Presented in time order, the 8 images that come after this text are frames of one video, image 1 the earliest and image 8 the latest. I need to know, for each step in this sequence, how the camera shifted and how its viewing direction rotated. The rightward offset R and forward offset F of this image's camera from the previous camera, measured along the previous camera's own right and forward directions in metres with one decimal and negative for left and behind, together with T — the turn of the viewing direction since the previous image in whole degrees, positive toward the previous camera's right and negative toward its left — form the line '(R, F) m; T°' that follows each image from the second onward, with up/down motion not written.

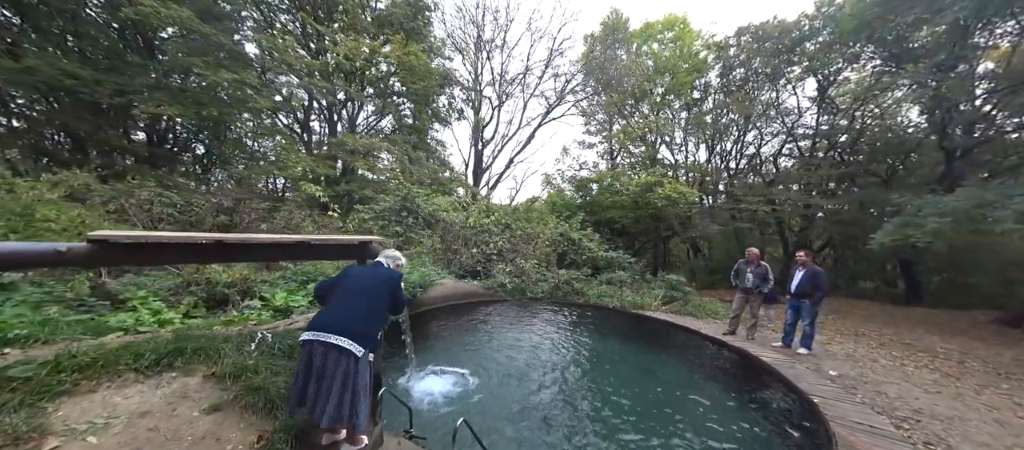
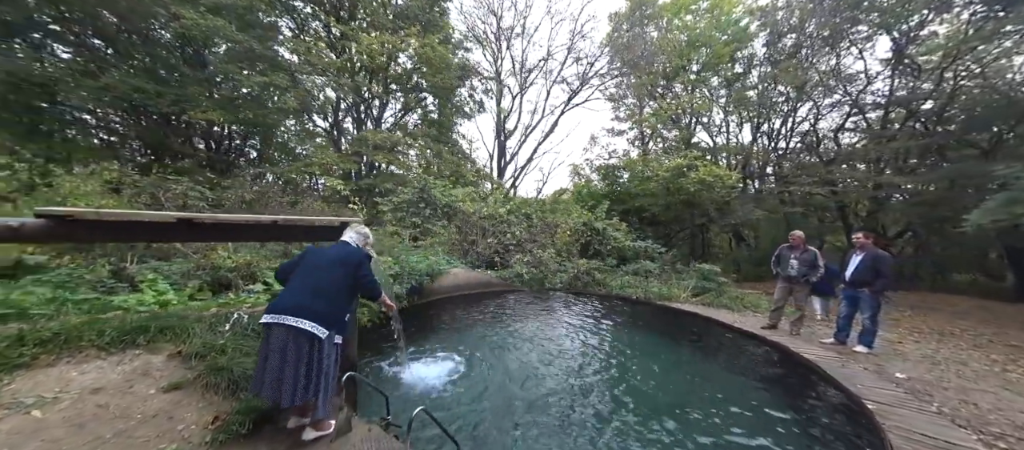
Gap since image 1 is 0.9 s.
(+0.5, +0.3) m; -6°
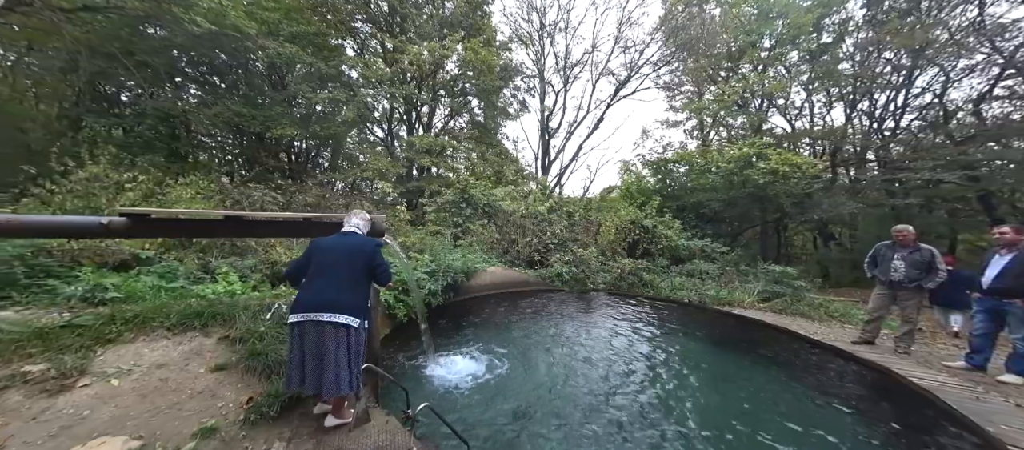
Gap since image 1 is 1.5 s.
(+0.4, +0.1) m; -10°
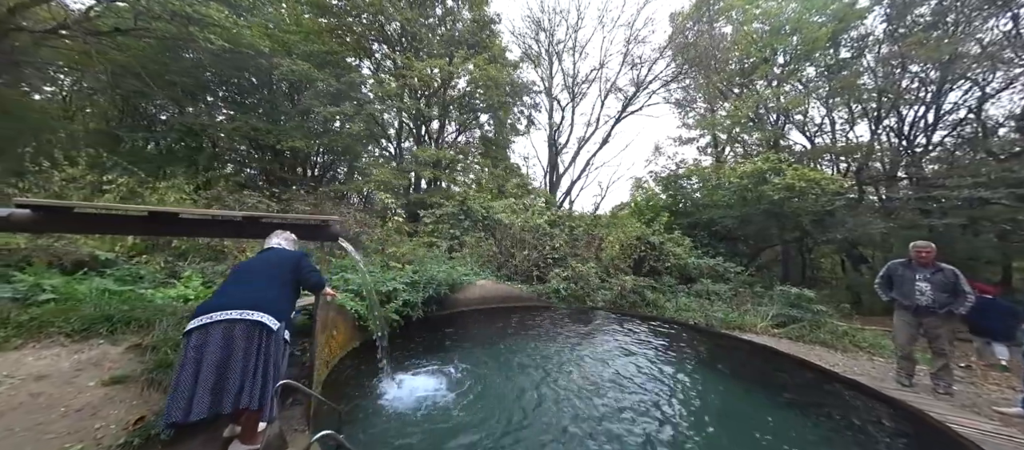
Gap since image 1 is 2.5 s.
(+0.4, +0.4) m; -3°
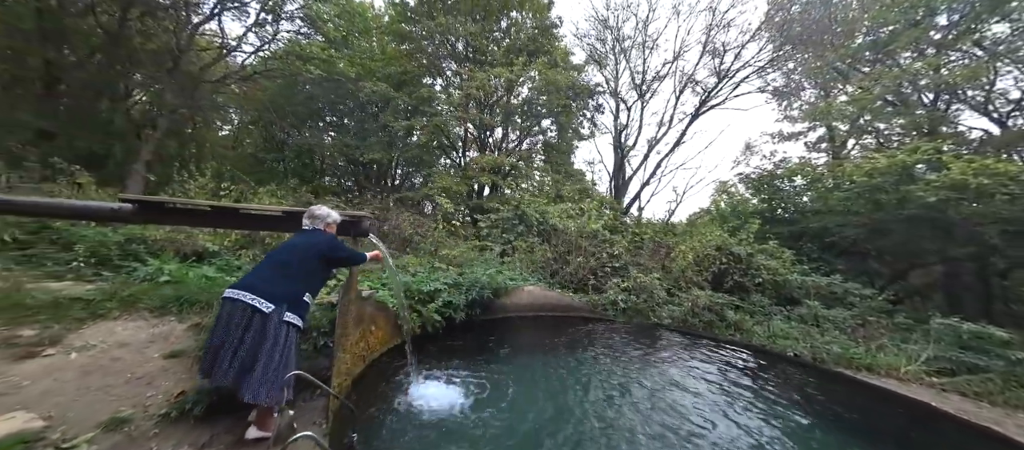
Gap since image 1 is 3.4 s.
(+0.4, +0.3) m; -13°
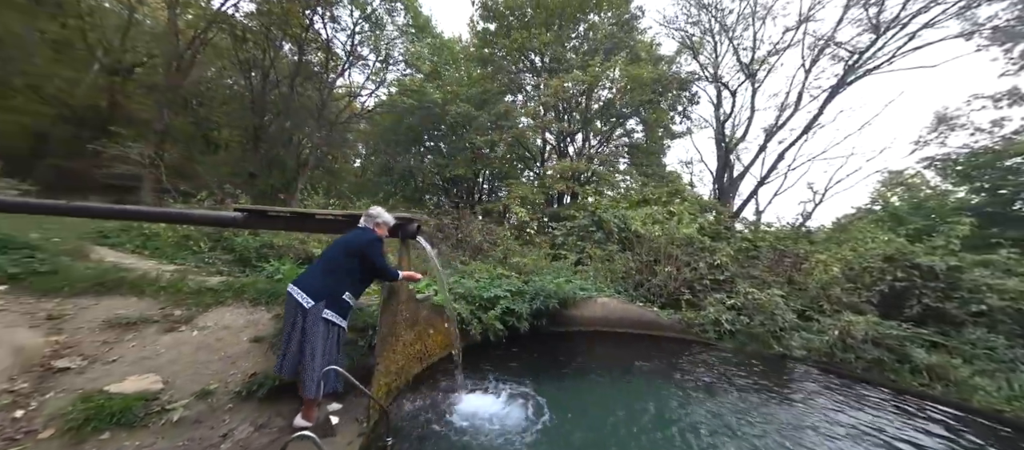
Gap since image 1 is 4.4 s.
(+0.4, +0.4) m; -17°
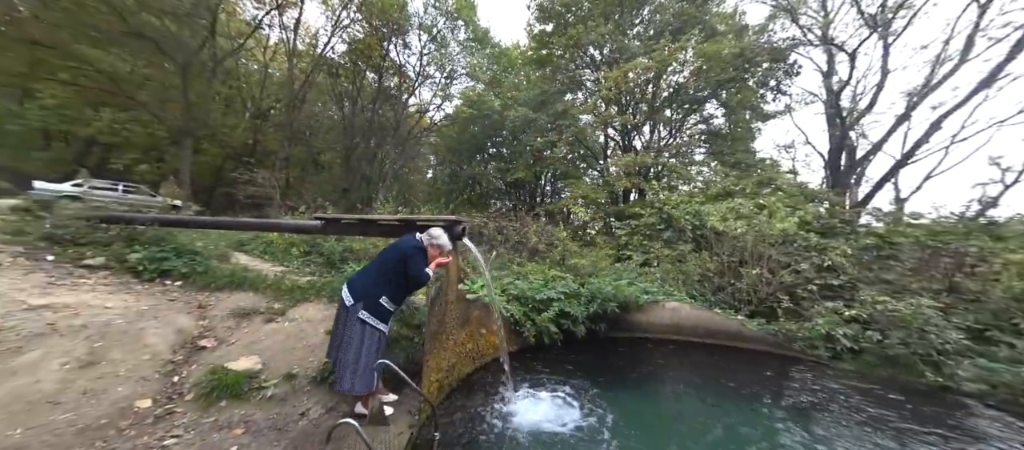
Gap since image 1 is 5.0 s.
(+0.3, +0.1) m; -13°
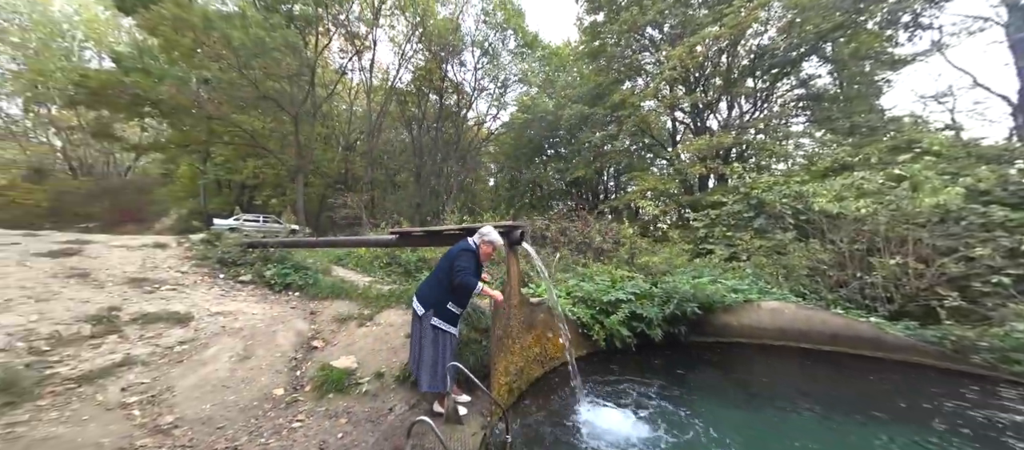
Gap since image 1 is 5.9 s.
(+0.2, 0.0) m; -14°
